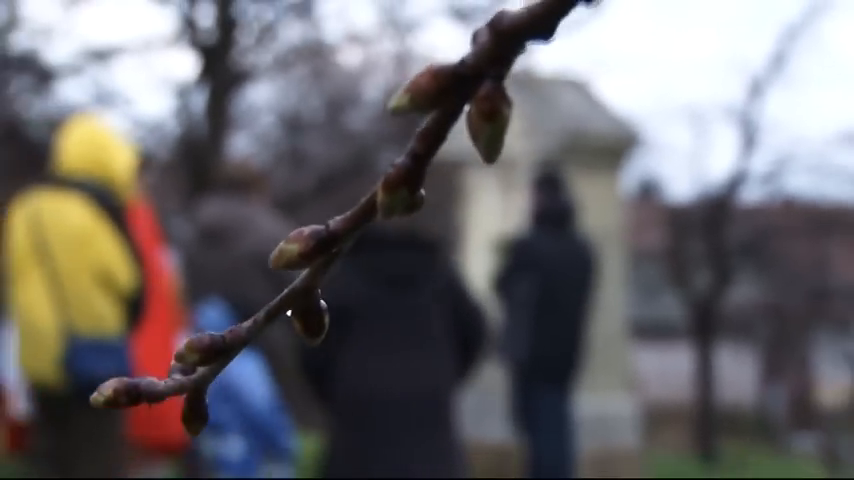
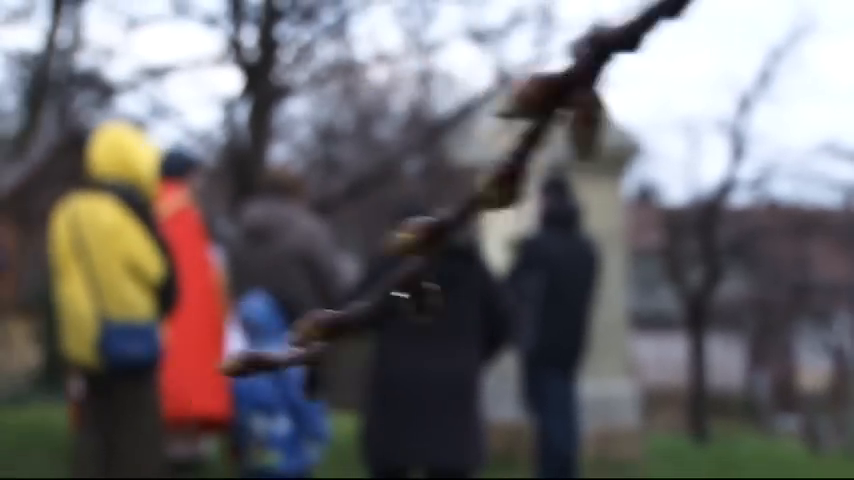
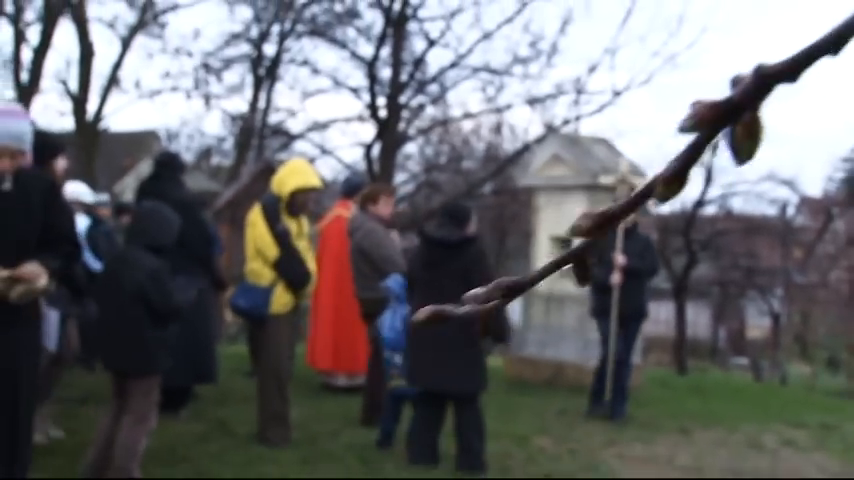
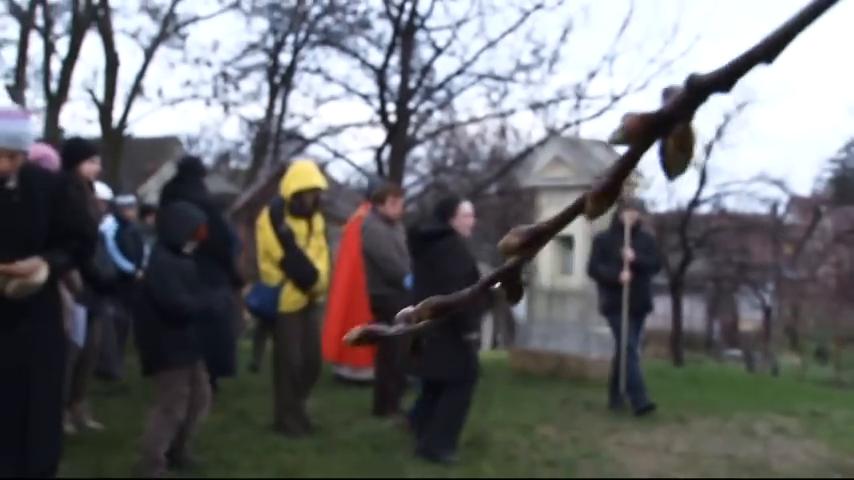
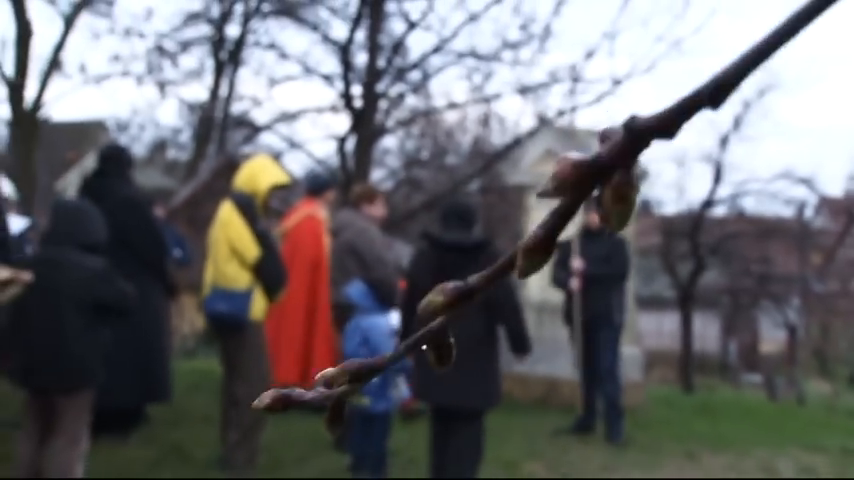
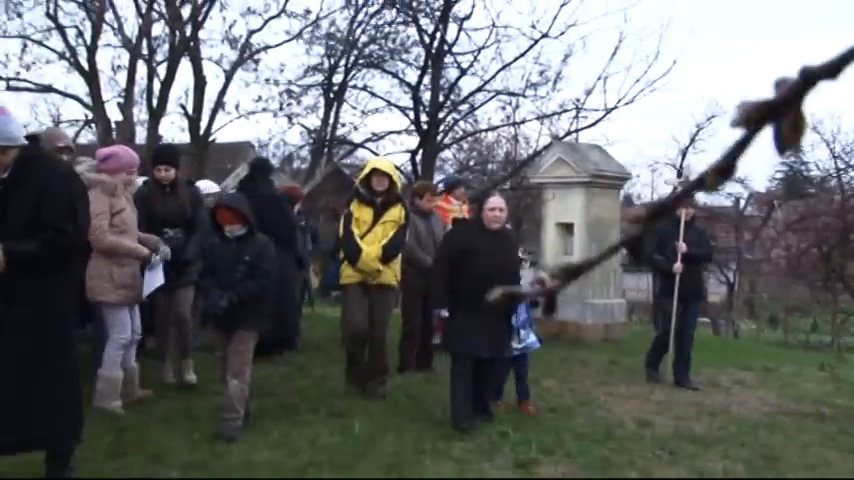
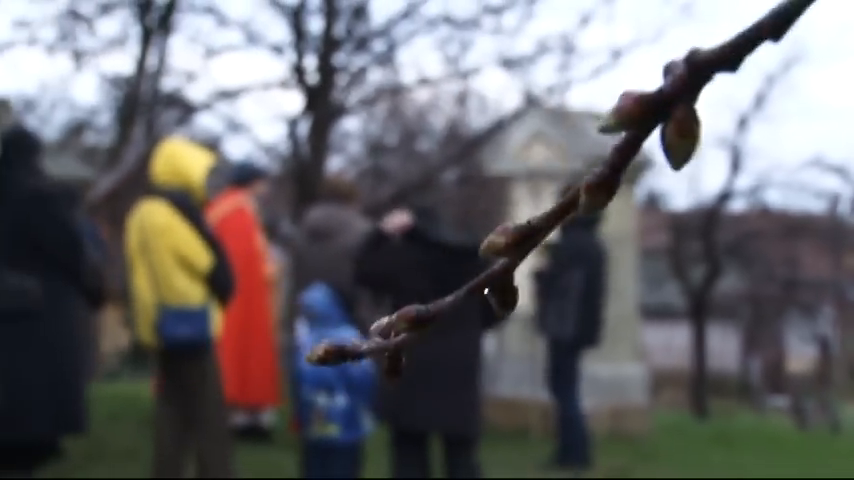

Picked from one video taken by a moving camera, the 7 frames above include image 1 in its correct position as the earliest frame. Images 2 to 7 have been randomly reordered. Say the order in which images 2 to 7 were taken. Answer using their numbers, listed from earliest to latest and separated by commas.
2, 7, 5, 3, 4, 6
